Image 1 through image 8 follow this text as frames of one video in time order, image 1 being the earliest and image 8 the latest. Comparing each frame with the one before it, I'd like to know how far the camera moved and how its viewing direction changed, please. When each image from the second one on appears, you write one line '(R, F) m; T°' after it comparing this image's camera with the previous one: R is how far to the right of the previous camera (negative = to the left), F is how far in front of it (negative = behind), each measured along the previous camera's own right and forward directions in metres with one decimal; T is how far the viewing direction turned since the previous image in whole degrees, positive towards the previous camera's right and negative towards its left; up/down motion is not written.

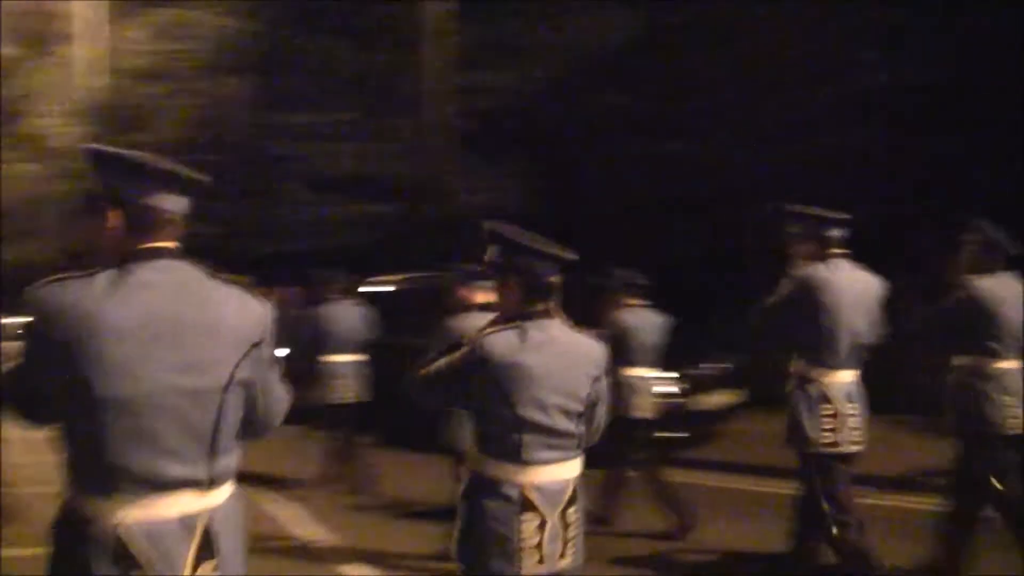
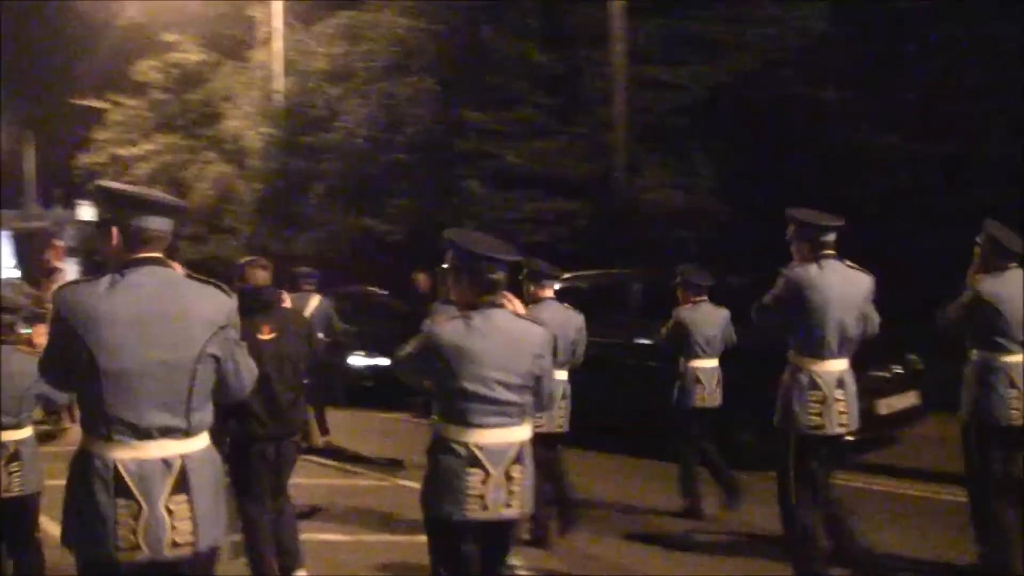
(+0.6, -0.6) m; -8°
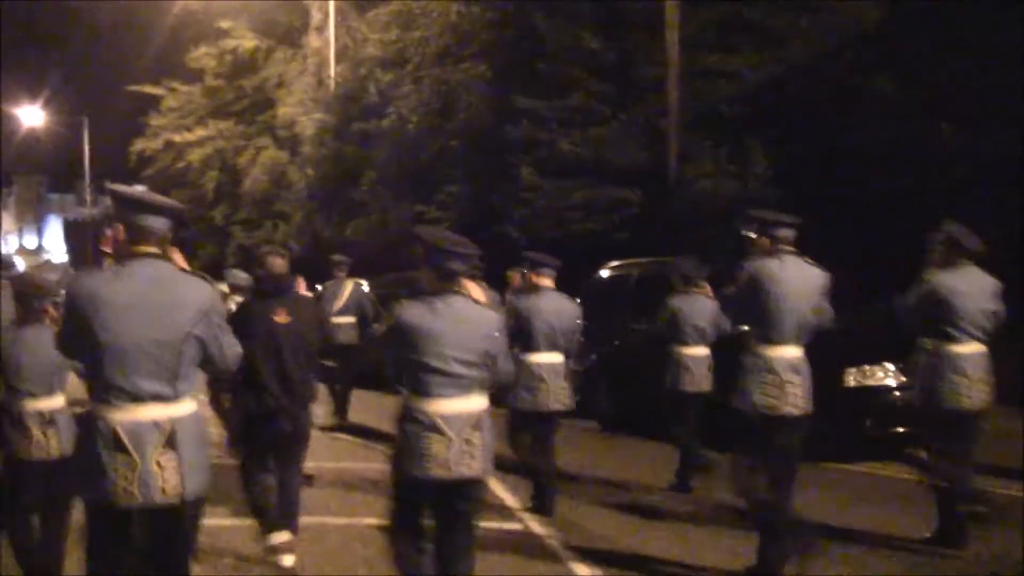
(+0.3, -0.5) m; -2°
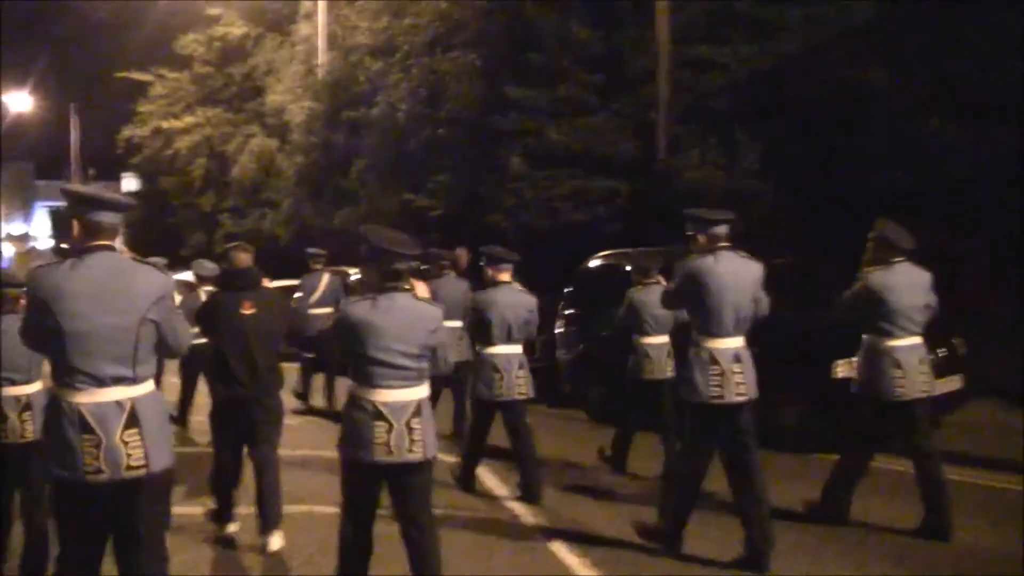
(+0.2, -0.3) m; +1°
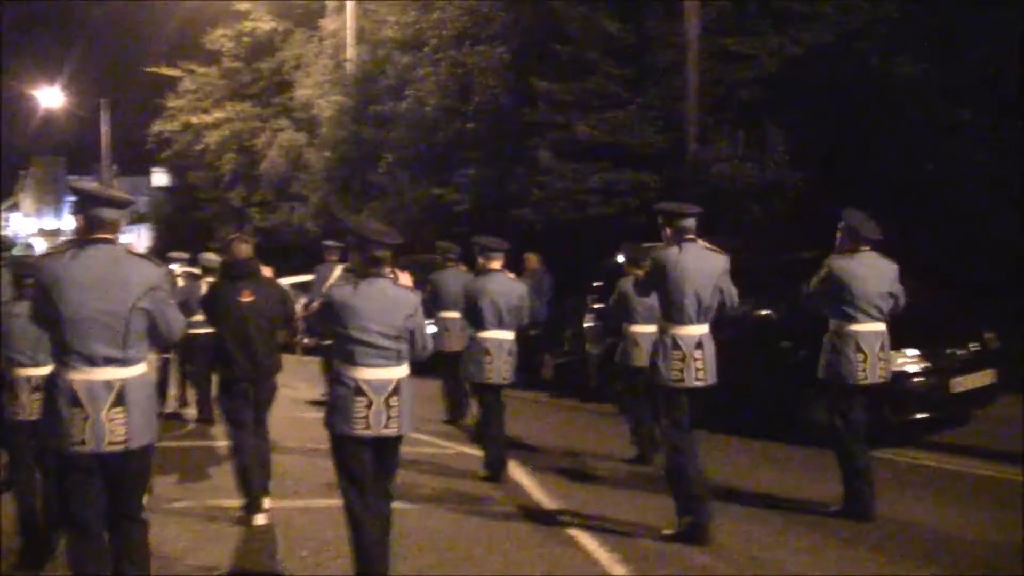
(+0.2, -0.4) m; -1°
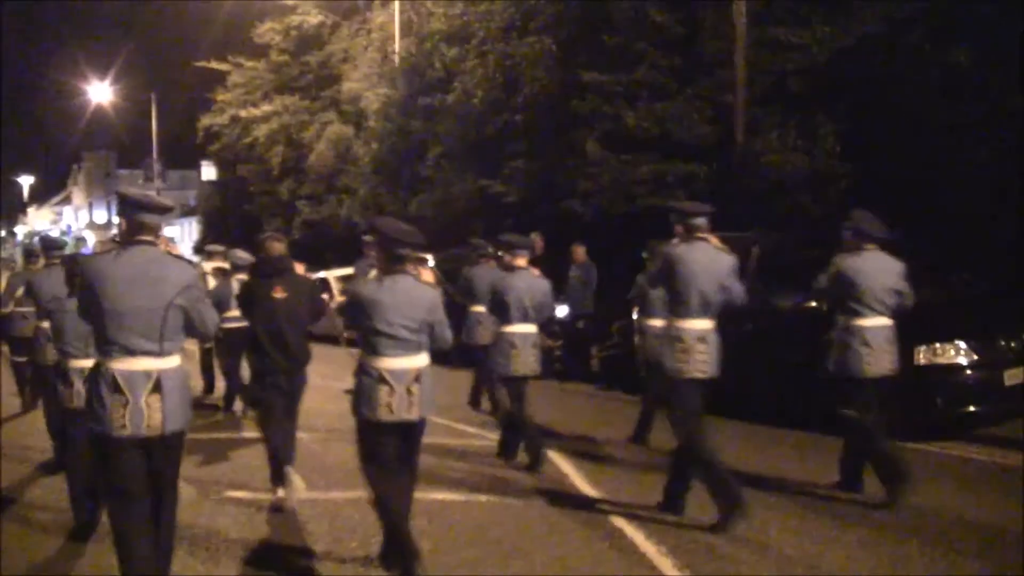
(+0.1, -0.3) m; -2°
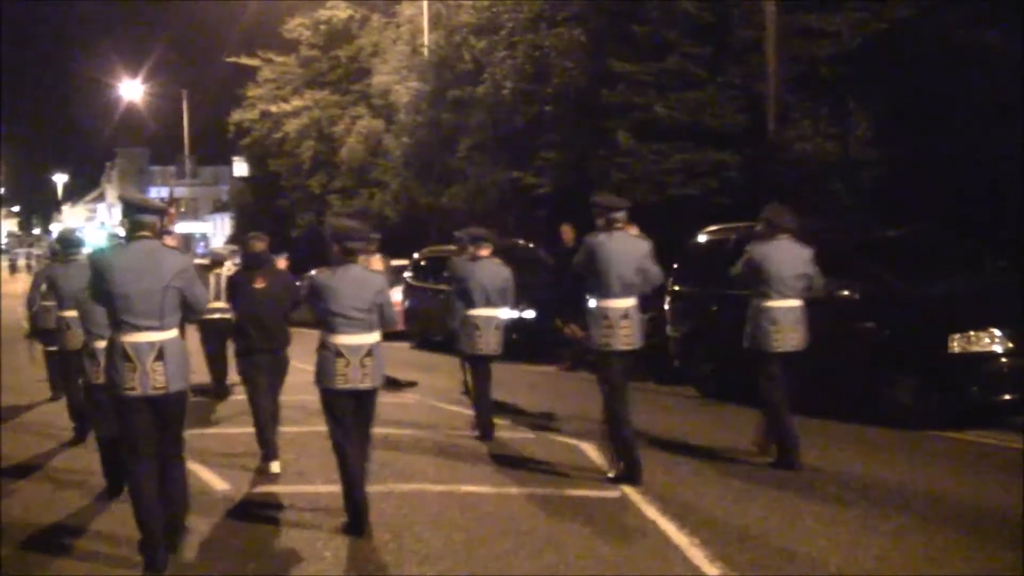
(+0.4, -0.7) m; -1°
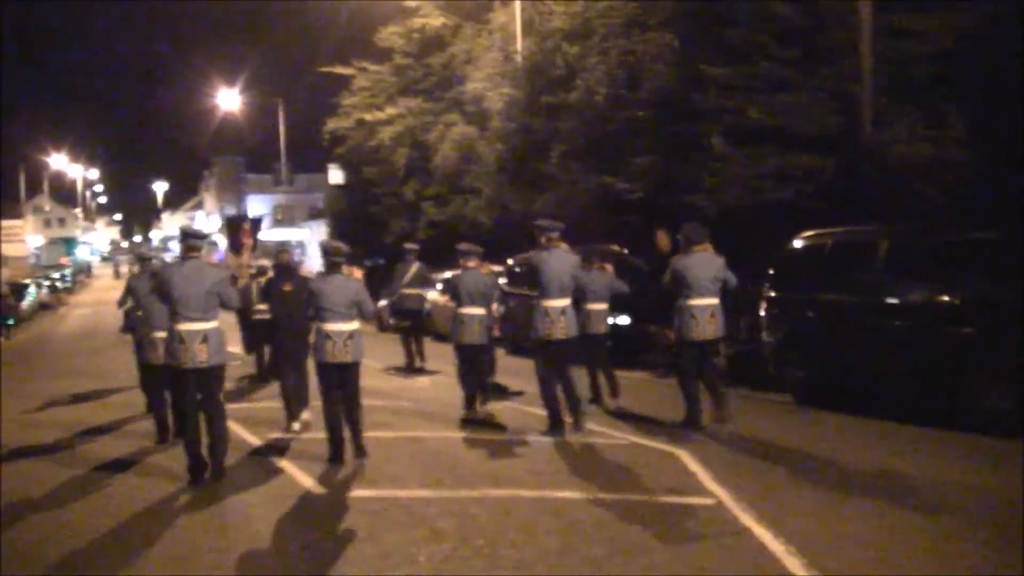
(+0.2, -0.3) m; -4°
